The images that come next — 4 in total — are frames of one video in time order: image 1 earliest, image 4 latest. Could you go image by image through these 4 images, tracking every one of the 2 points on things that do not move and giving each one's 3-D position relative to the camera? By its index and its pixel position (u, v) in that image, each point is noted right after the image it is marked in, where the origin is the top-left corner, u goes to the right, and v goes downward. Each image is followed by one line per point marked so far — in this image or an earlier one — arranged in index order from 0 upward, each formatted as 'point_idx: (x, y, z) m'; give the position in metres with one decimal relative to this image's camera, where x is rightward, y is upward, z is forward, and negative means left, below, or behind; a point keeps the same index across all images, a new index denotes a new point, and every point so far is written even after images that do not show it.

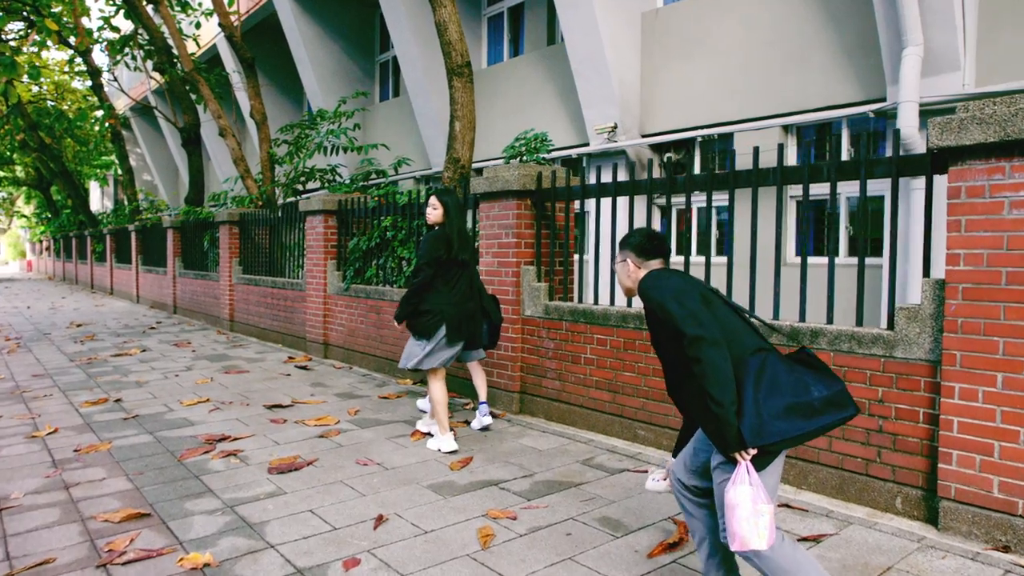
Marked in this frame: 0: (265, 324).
0: (-3.8, -0.5, +10.9) m
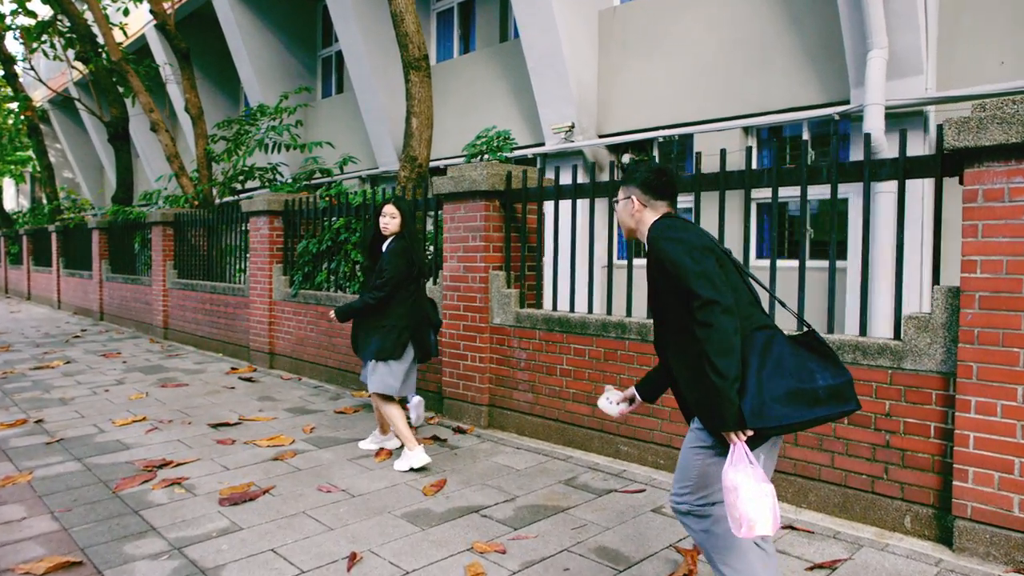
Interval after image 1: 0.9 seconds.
0: (-4.4, -0.6, +10.2) m
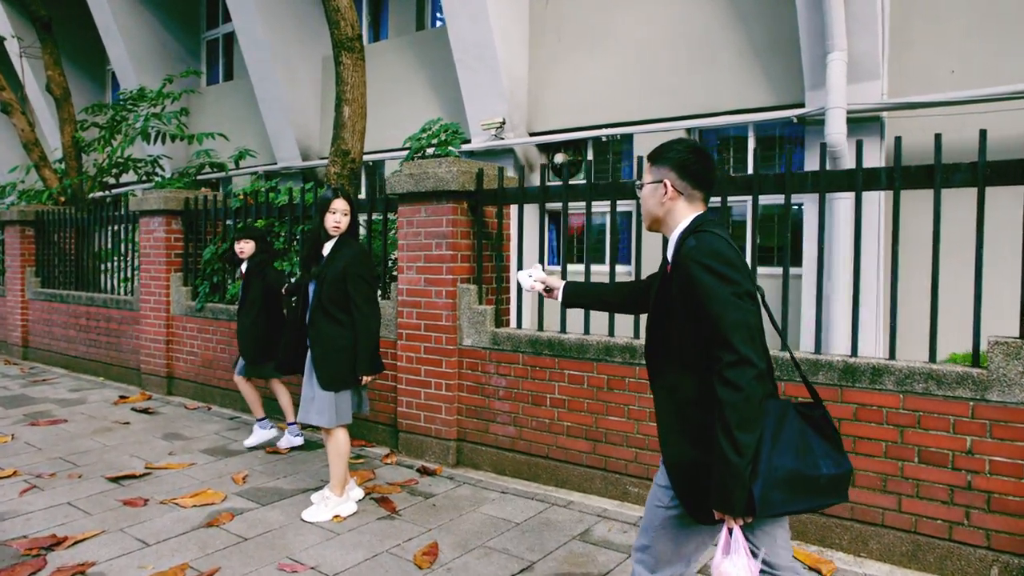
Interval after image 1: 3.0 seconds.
0: (-5.3, -0.8, +8.7) m
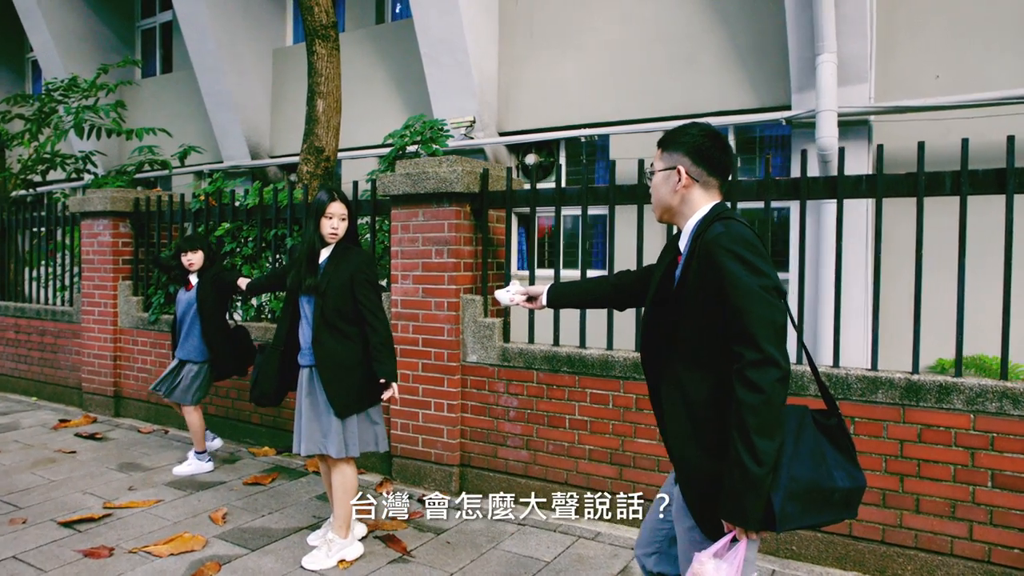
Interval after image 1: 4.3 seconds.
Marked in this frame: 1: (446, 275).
0: (-5.6, -0.9, +7.8) m
1: (-0.4, +0.1, +4.5) m
